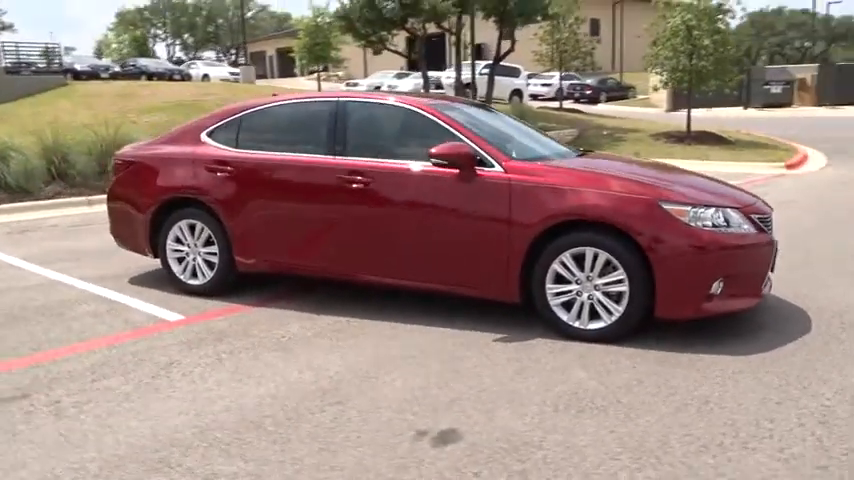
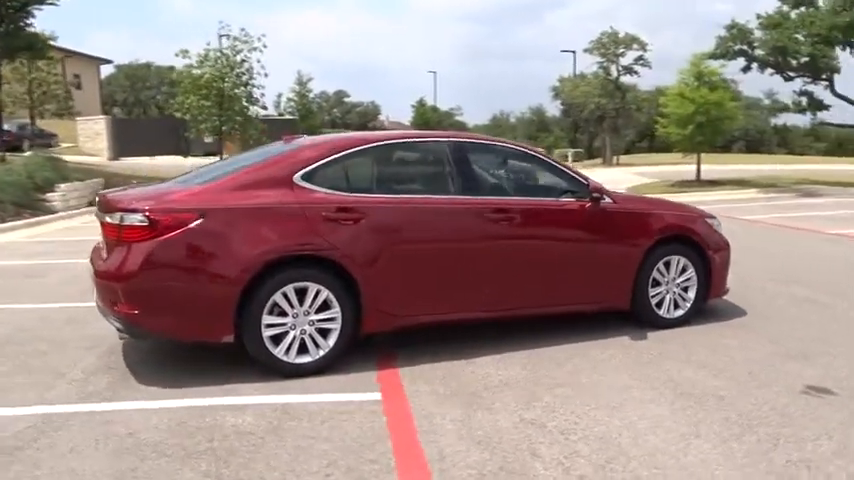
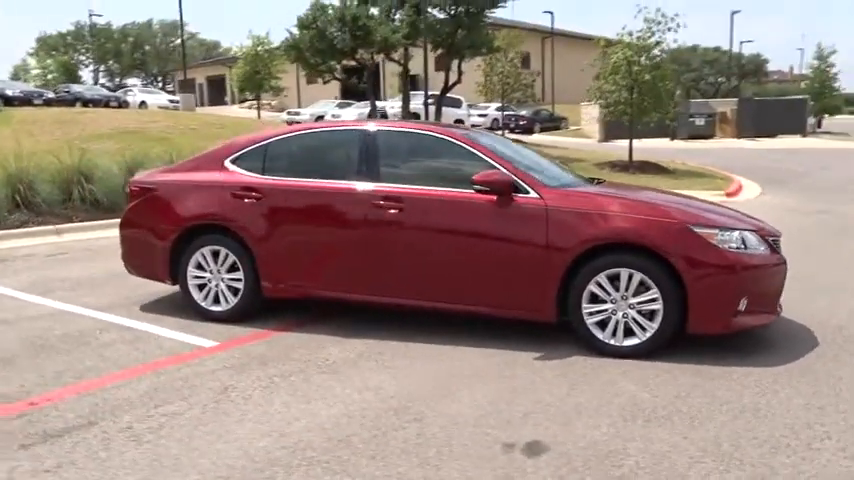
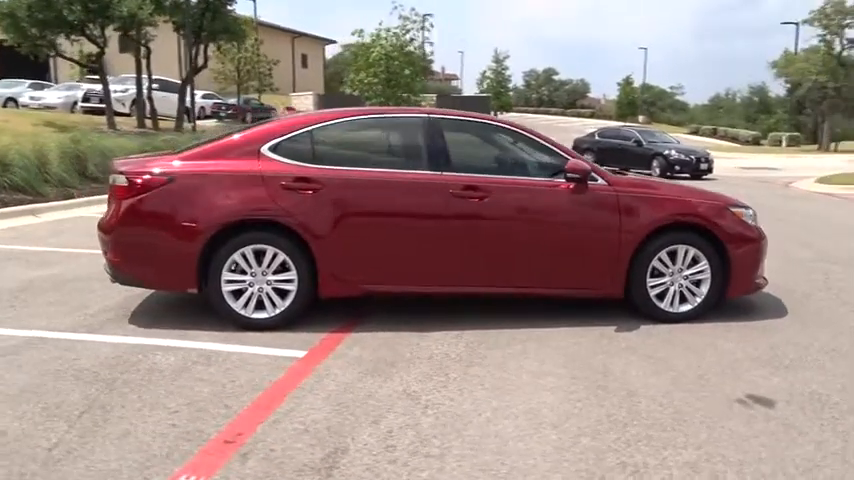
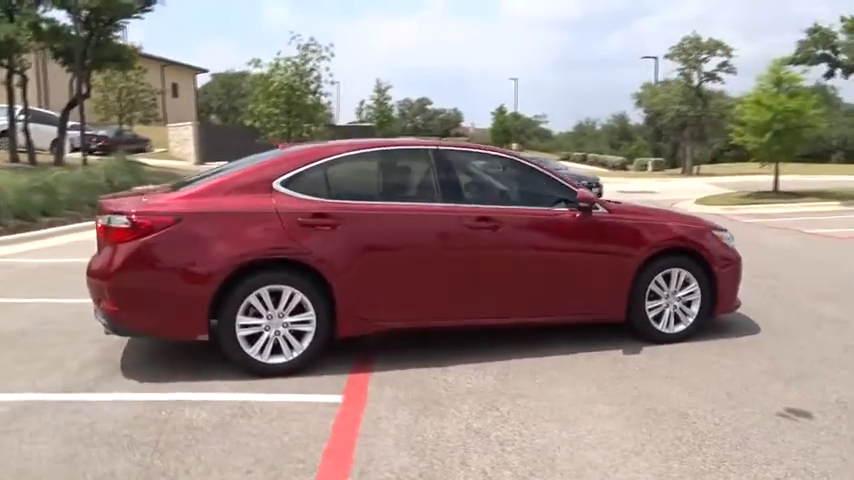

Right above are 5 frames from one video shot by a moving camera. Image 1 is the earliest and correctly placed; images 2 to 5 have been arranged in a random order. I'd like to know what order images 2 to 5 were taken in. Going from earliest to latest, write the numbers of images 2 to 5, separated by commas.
3, 4, 5, 2
